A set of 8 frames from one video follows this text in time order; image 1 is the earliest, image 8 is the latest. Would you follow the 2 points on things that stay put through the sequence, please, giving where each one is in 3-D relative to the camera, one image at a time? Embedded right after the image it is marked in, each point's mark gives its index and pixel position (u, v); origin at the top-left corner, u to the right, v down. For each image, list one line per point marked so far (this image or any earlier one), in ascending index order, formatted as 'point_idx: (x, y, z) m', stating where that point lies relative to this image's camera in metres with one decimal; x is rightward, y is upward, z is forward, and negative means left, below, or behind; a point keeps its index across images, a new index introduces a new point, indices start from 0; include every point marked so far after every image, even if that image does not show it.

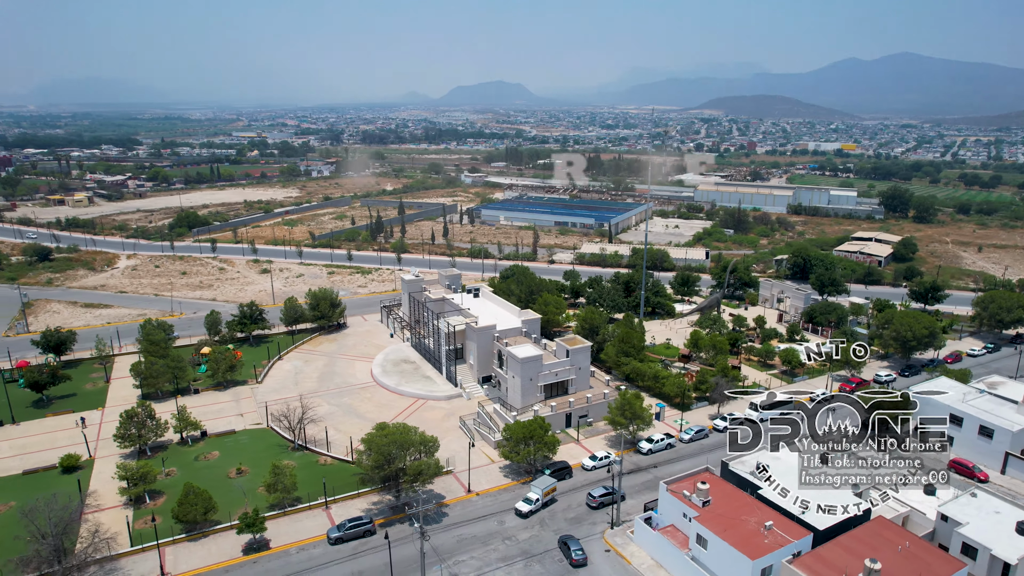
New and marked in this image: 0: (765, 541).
0: (+7.5, -7.7, +19.6) m
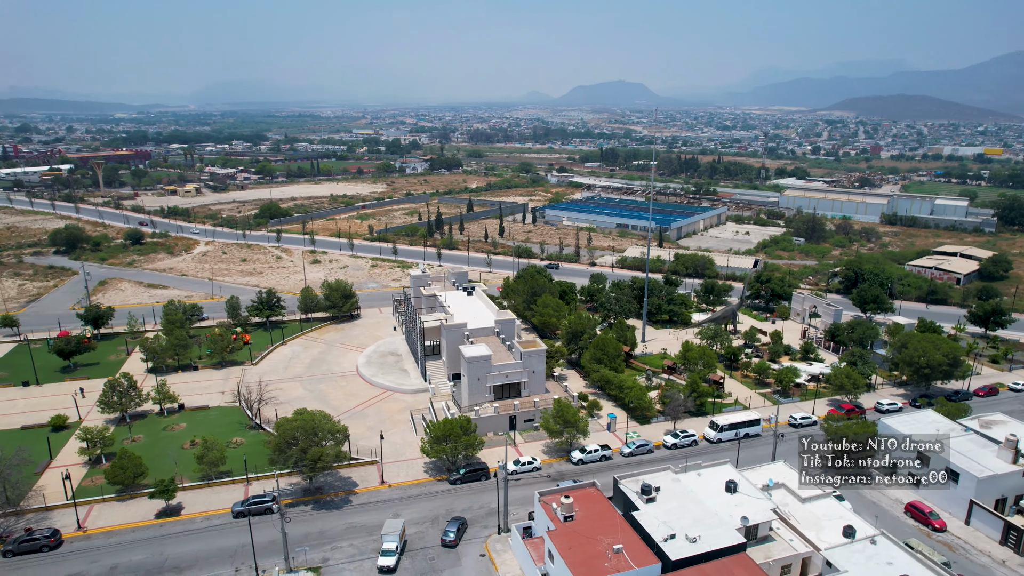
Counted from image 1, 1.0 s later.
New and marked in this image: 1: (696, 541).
0: (+2.6, -8.0, +18.7) m
1: (+5.5, -7.7, +19.7) m
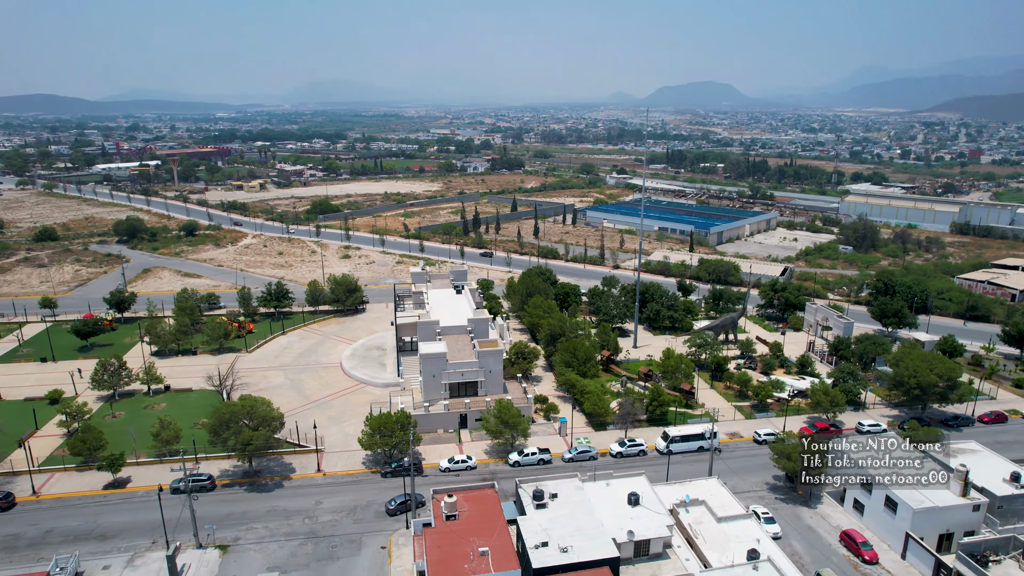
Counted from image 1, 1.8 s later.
0: (-1.4, -8.0, +18.7) m
1: (+1.6, -7.8, +19.2) m
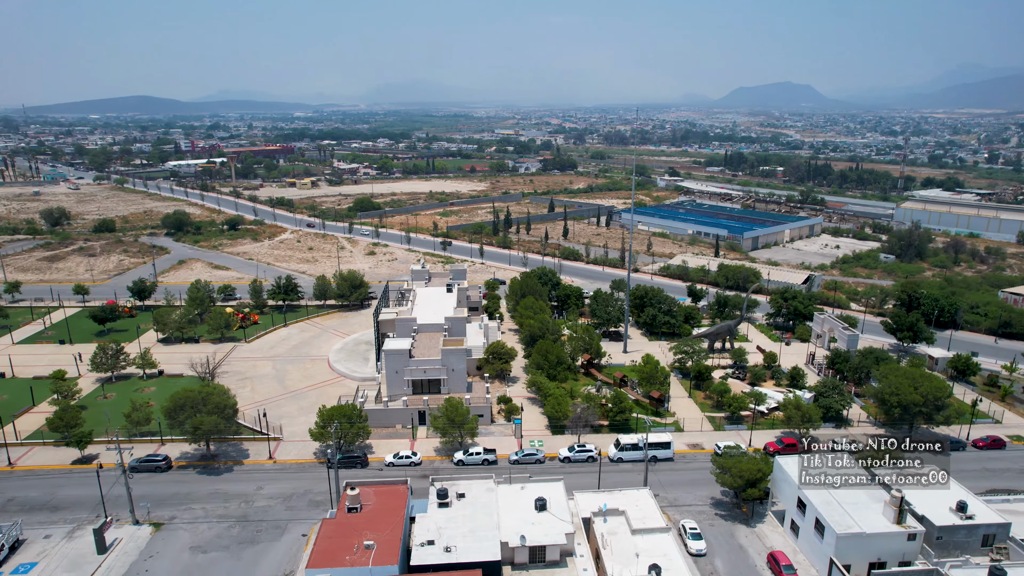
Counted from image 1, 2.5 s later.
0: (-4.9, -7.9, +19.0) m
1: (-1.8, -7.8, +19.2) m
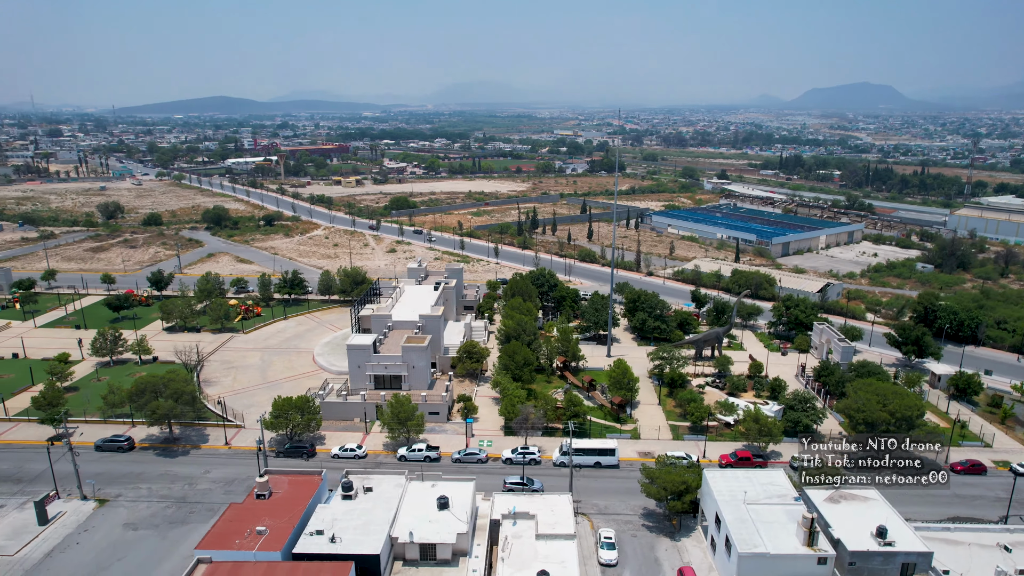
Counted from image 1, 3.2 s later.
0: (-8.4, -7.7, +19.6) m
1: (-5.3, -7.7, +19.5) m
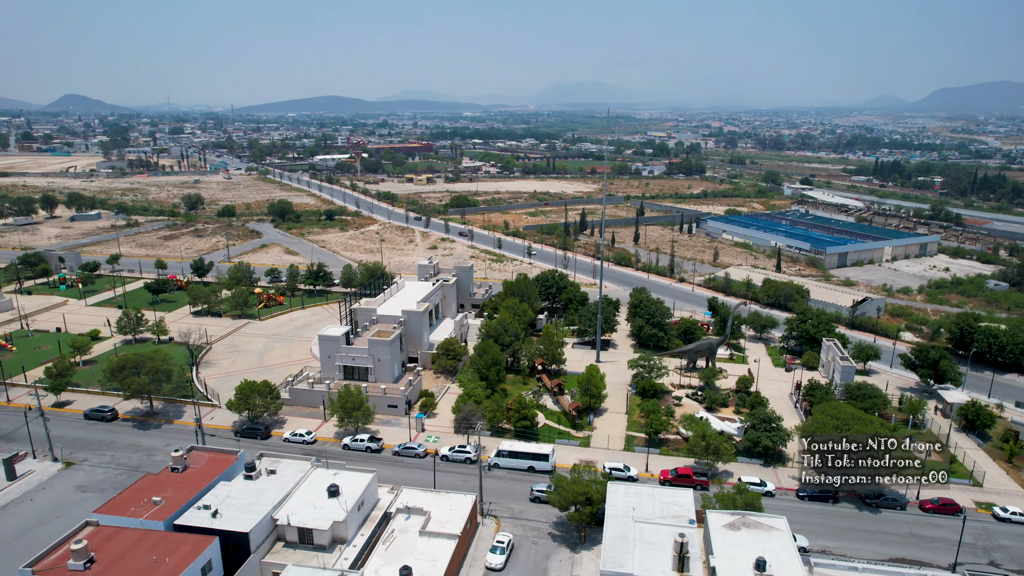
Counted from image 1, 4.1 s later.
0: (-12.5, -7.2, +21.1) m
1: (-9.4, -7.3, +20.6) m
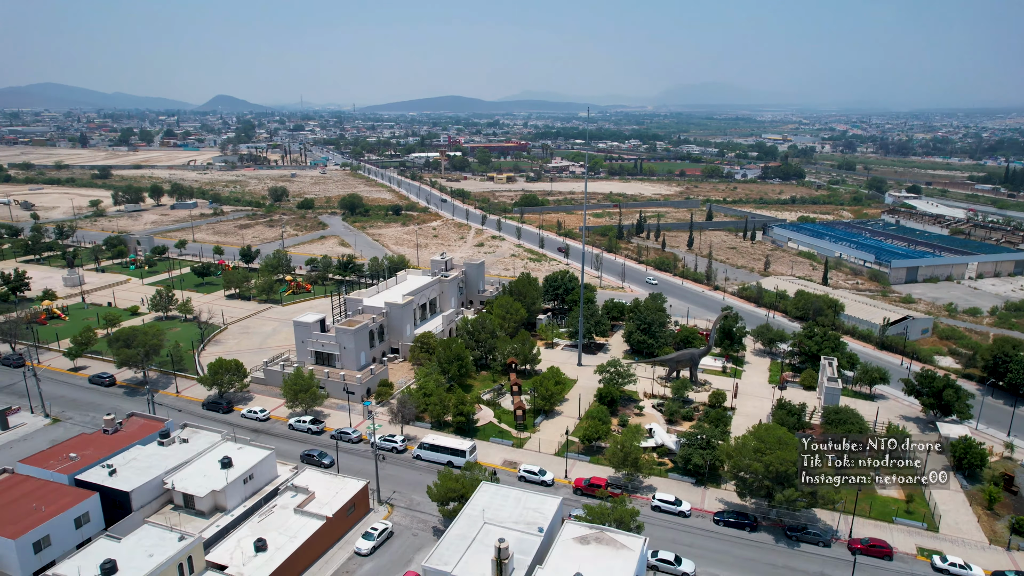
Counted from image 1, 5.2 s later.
0: (-16.9, -6.4, +23.7) m
1: (-14.0, -6.6, +22.7) m
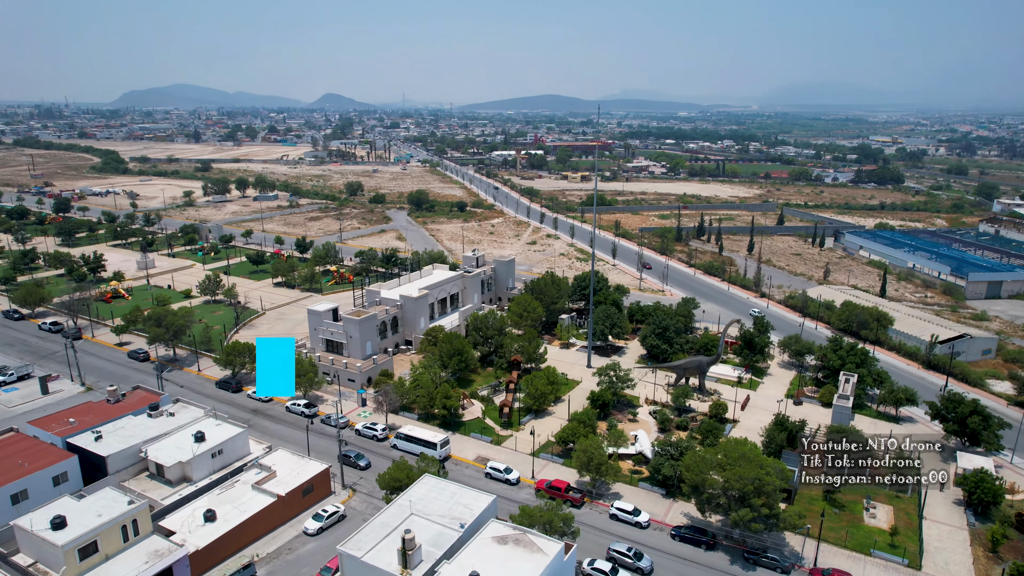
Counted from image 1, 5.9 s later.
0: (-18.6, -5.5, +26.2) m
1: (-15.9, -5.9, +24.8) m
